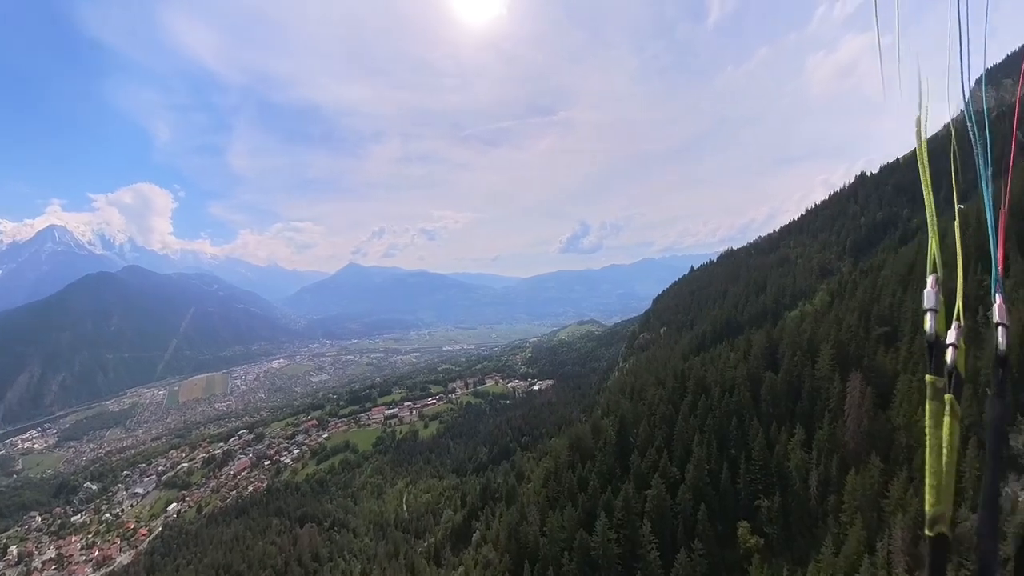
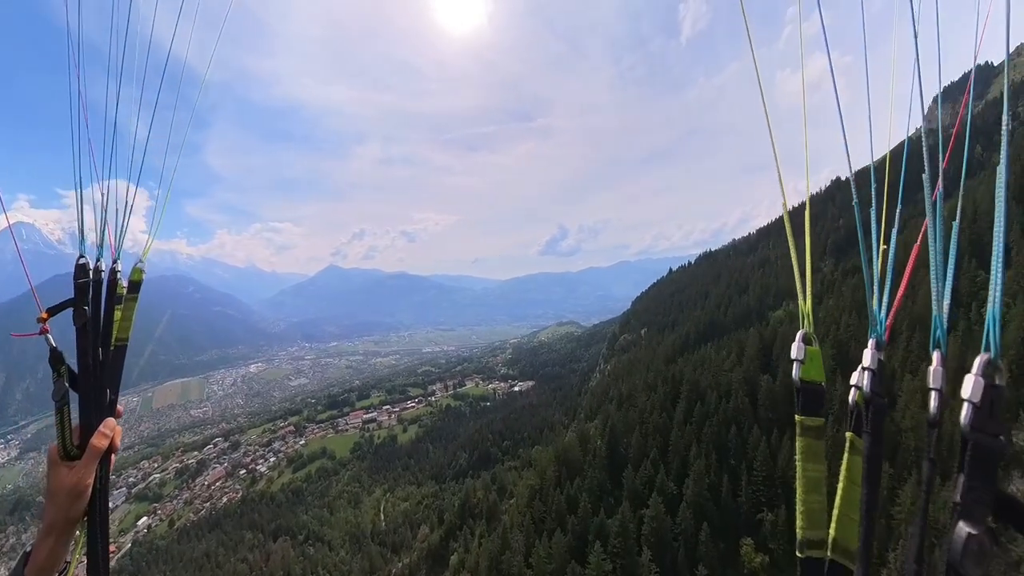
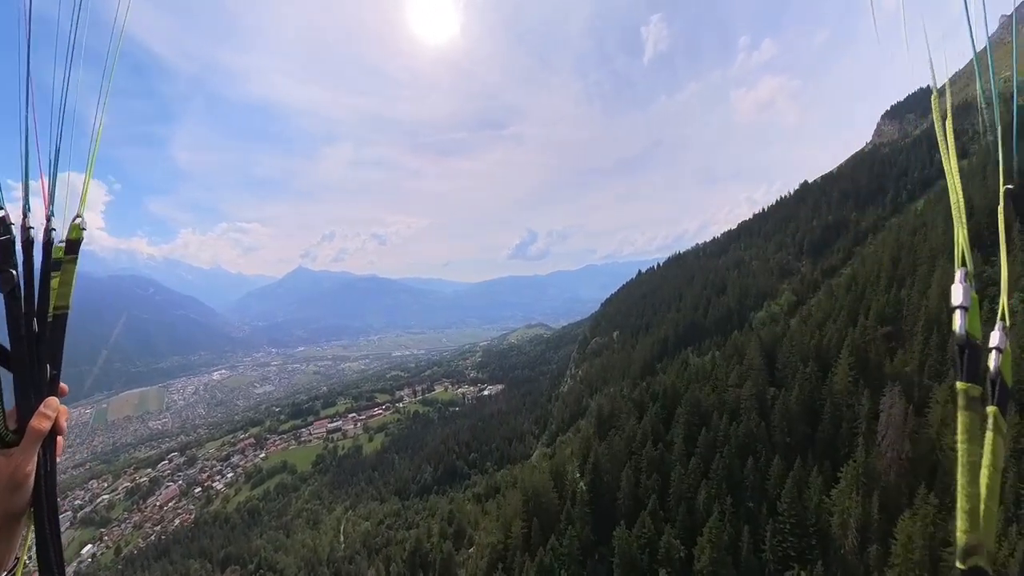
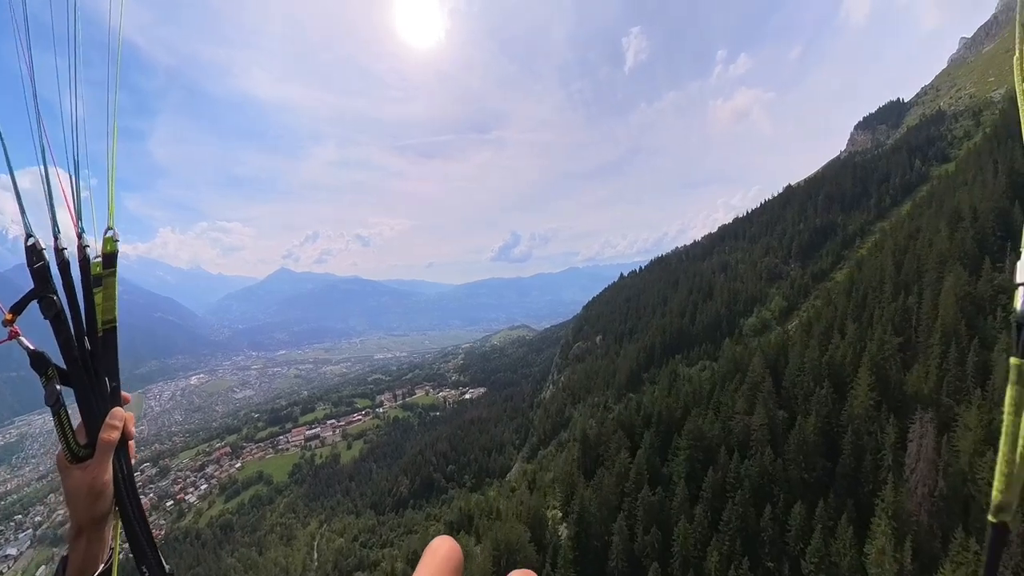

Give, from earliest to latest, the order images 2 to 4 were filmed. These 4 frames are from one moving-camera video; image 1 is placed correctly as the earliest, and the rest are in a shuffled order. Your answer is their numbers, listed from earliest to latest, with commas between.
2, 3, 4
